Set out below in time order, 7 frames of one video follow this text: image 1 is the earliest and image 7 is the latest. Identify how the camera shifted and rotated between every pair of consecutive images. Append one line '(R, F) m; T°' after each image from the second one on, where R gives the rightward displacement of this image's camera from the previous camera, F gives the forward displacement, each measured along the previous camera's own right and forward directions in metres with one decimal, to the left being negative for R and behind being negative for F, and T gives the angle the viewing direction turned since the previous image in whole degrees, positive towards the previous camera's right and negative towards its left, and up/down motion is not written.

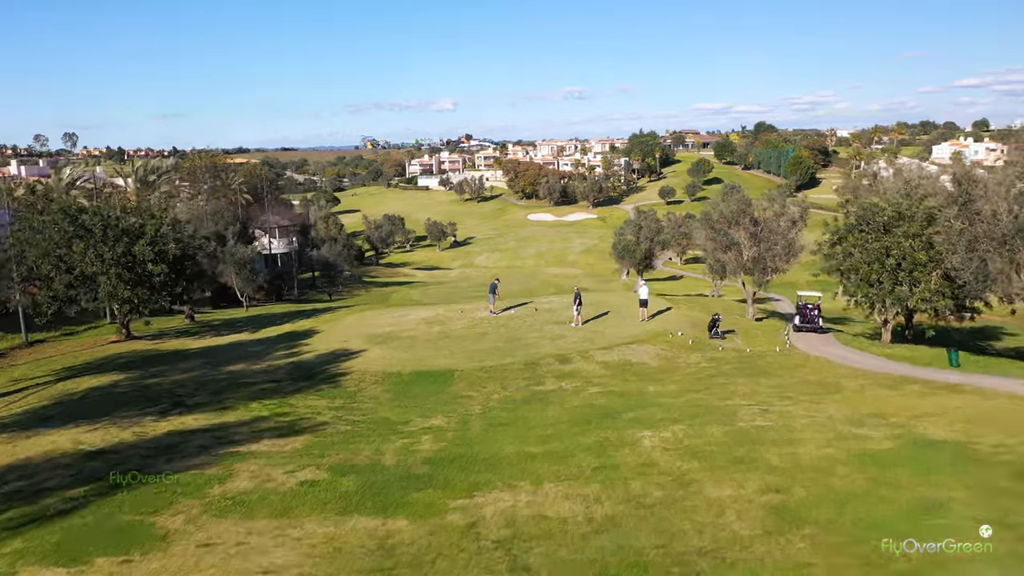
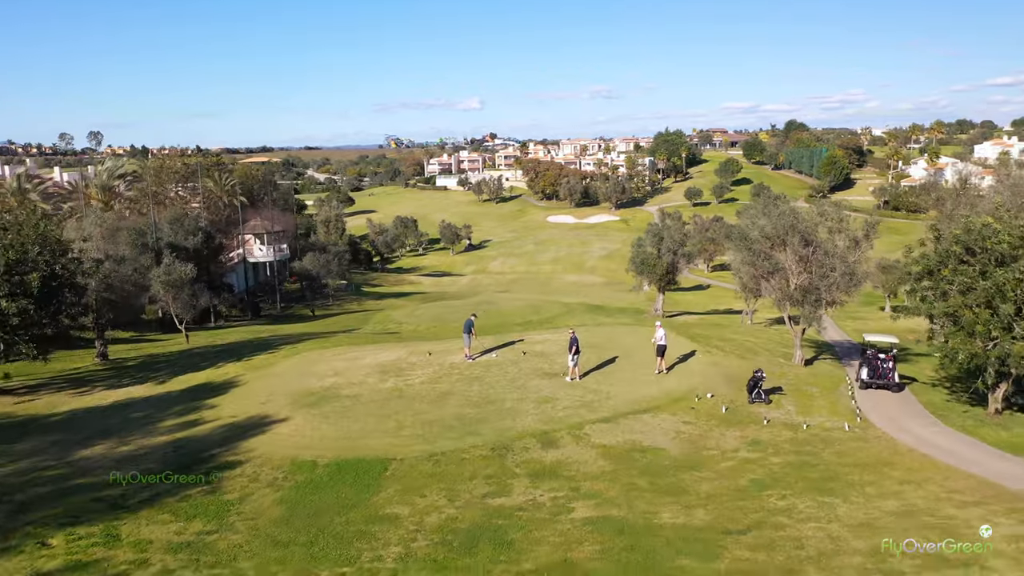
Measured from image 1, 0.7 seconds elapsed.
(+1.1, +5.9) m; -2°
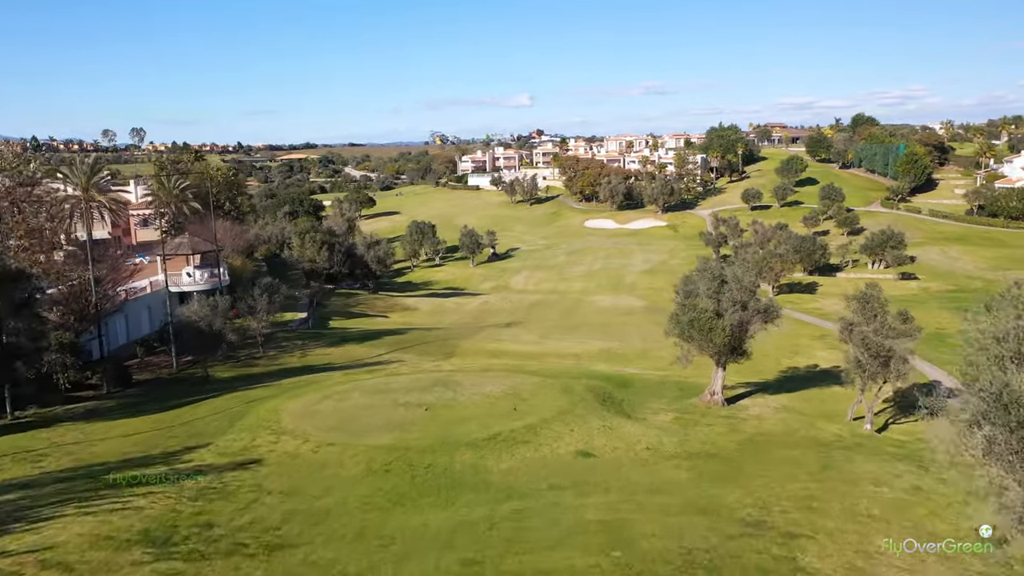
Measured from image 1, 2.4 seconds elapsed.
(+2.5, +15.4) m; -3°
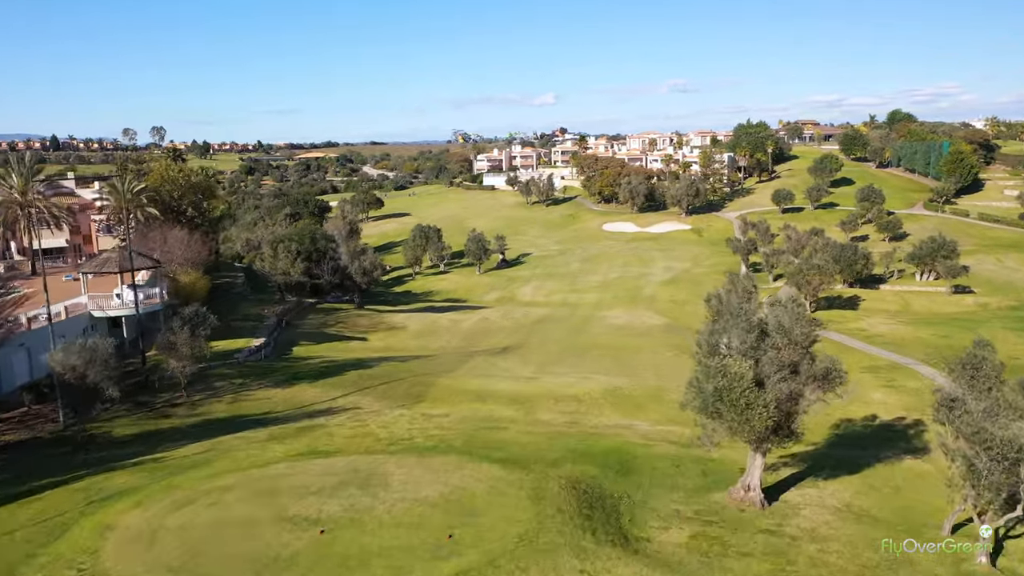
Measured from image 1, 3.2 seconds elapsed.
(+1.7, +7.9) m; -2°
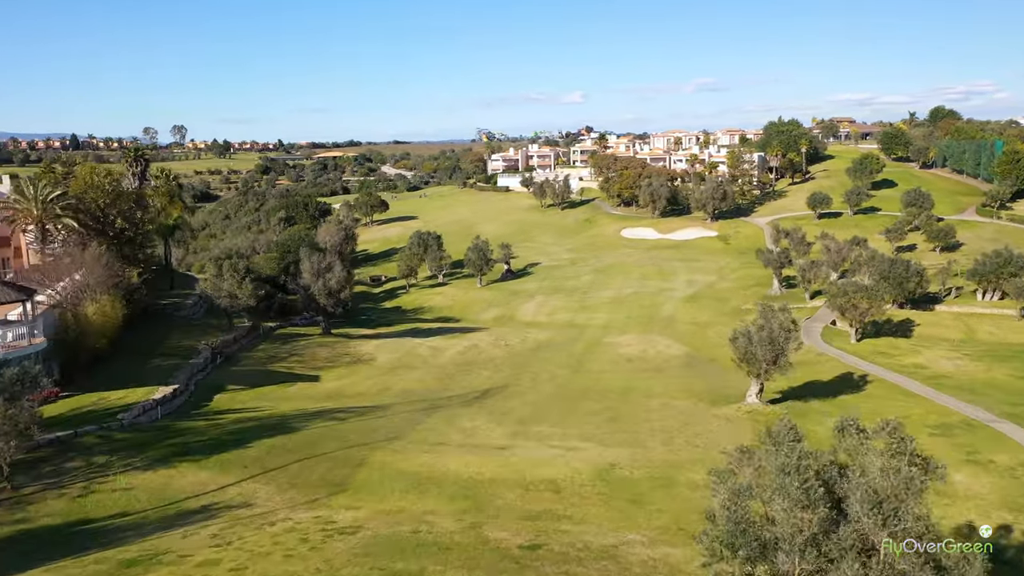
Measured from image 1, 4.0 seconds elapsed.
(+2.3, +9.3) m; -2°
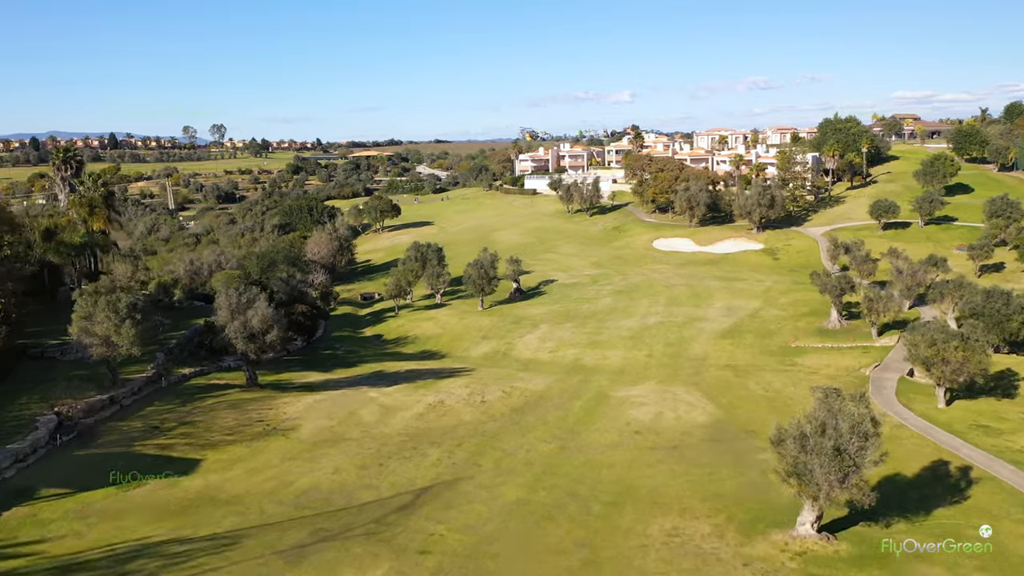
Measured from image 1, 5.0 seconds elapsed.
(+3.6, +12.6) m; -3°
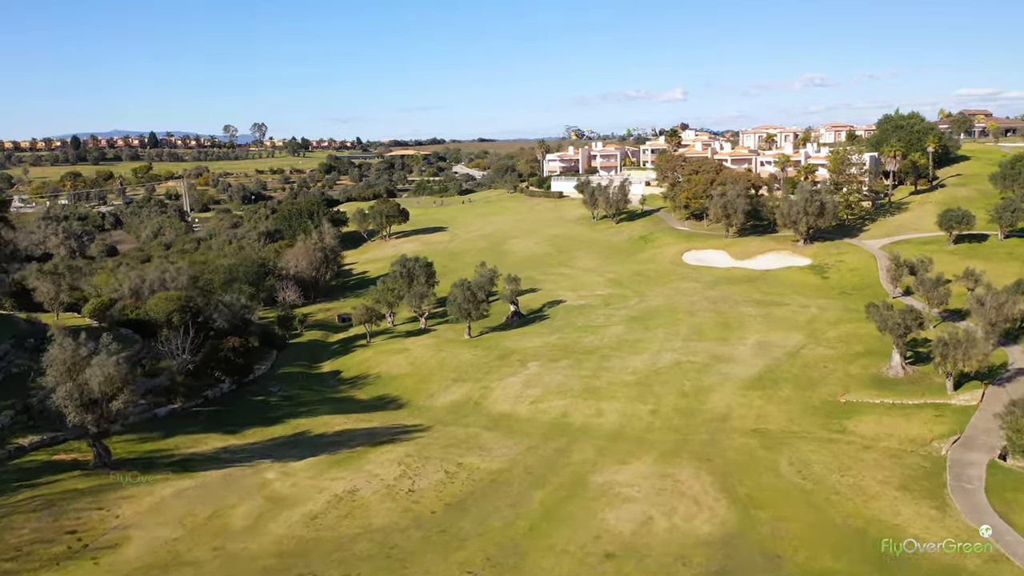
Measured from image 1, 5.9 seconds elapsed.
(+4.3, +11.7) m; -3°
